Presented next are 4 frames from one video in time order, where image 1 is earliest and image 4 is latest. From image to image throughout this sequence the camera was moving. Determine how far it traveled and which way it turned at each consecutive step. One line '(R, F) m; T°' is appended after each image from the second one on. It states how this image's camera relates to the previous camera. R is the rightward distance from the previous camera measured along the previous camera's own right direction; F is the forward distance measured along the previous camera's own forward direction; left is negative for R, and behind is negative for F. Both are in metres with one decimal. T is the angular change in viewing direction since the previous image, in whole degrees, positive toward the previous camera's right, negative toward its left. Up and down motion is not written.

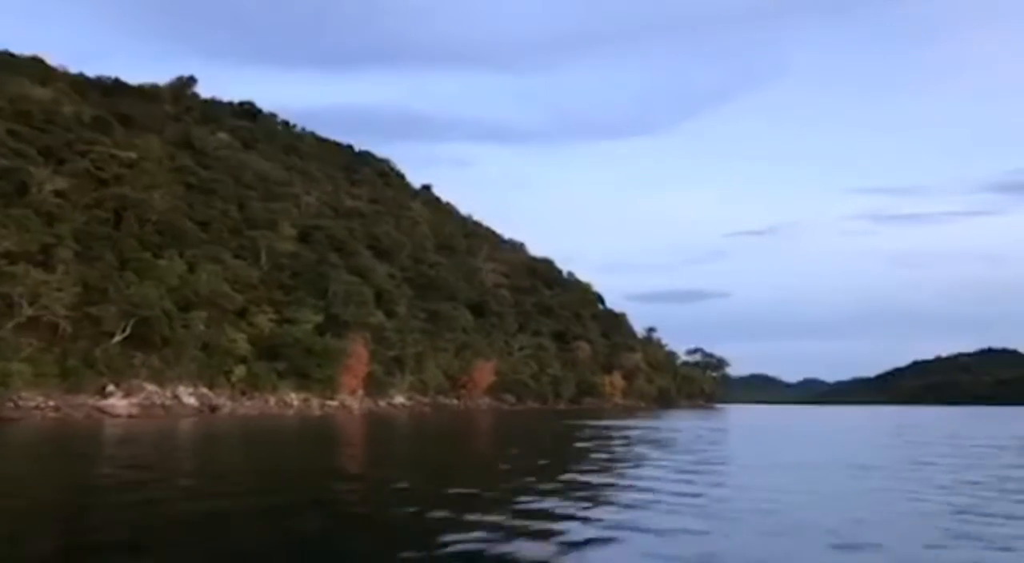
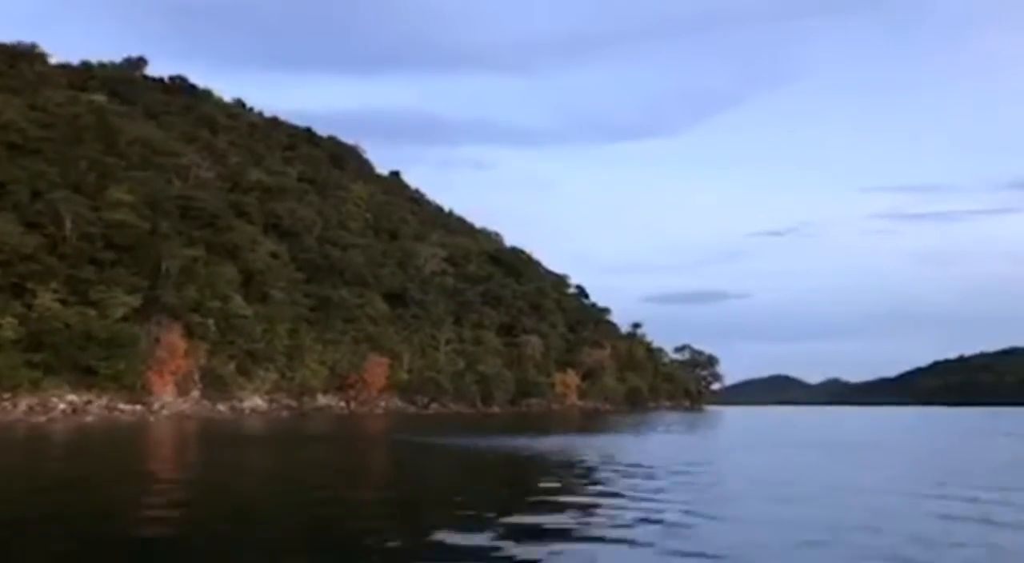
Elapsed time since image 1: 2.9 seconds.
(+11.4, +17.1) m; -1°
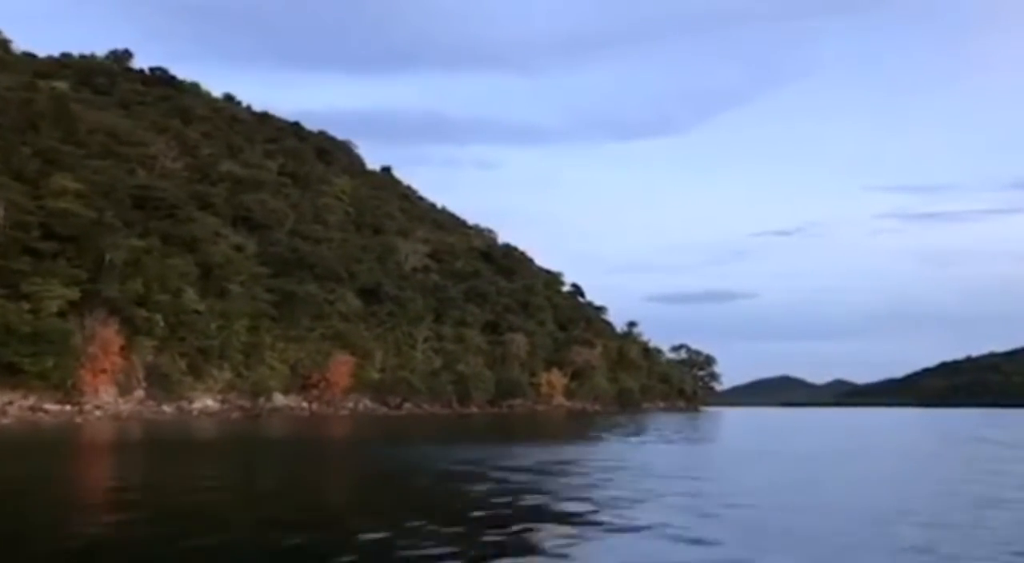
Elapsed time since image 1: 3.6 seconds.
(+2.9, +4.4) m; 0°
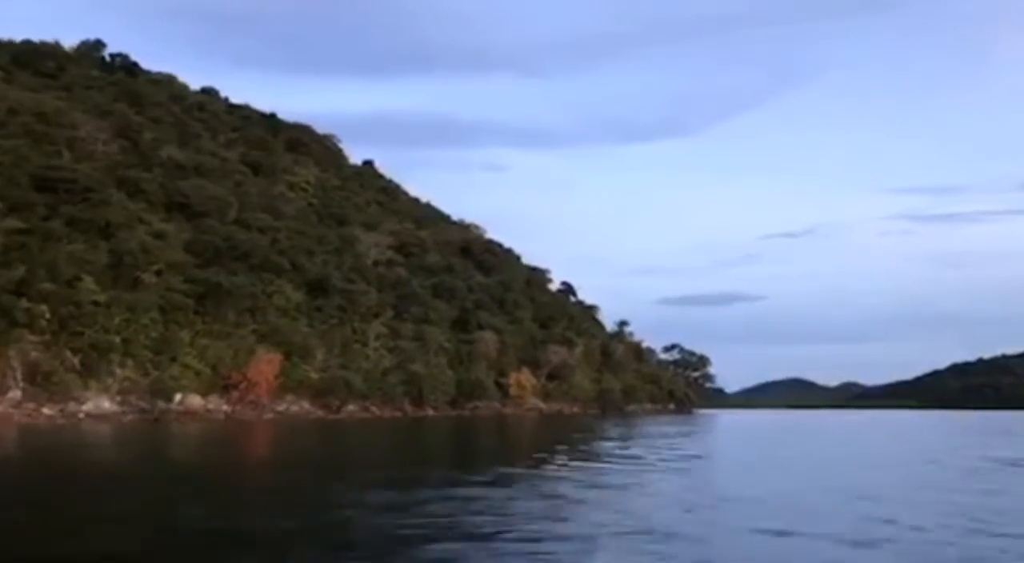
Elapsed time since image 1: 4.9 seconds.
(+5.2, +7.9) m; 0°
